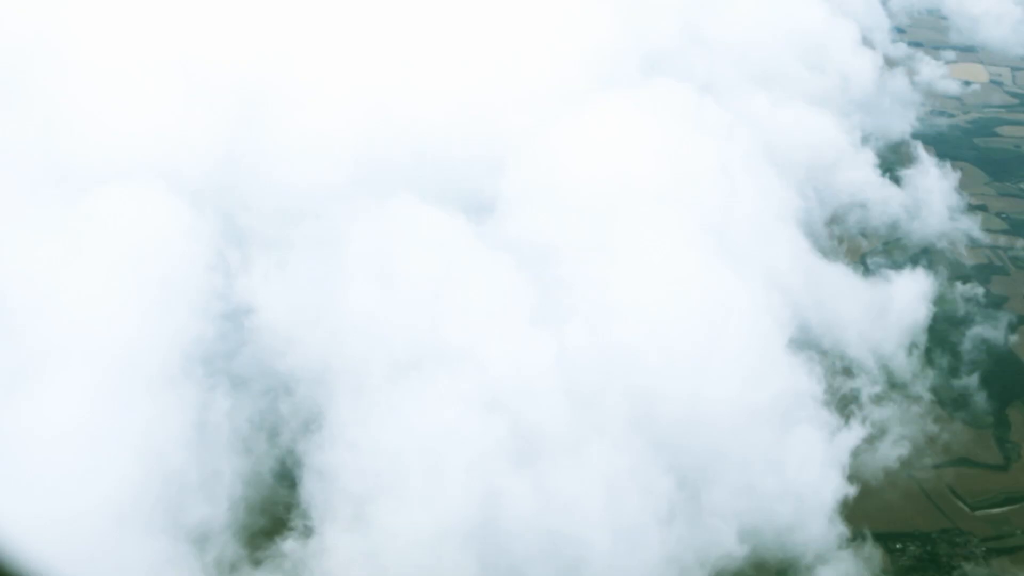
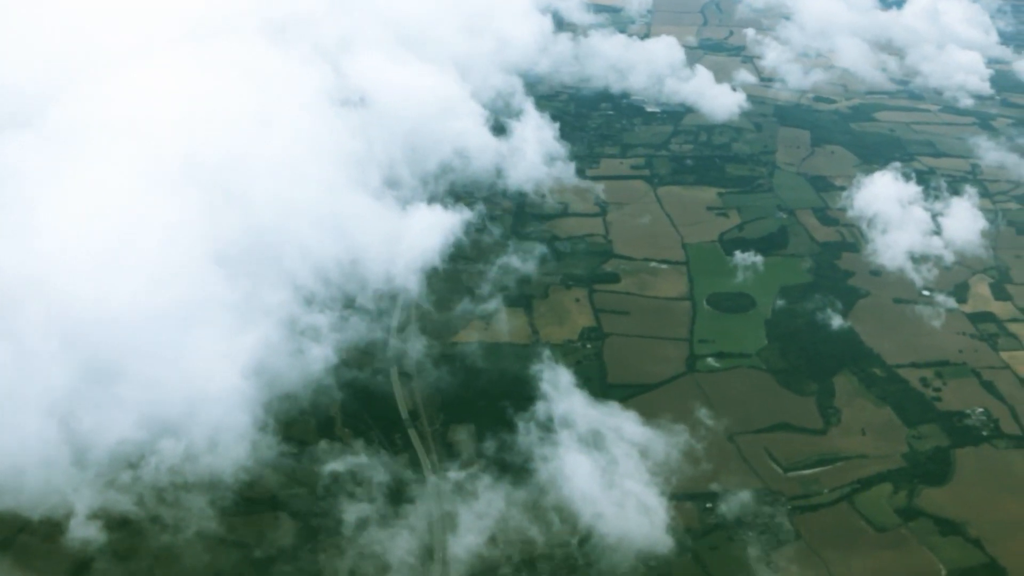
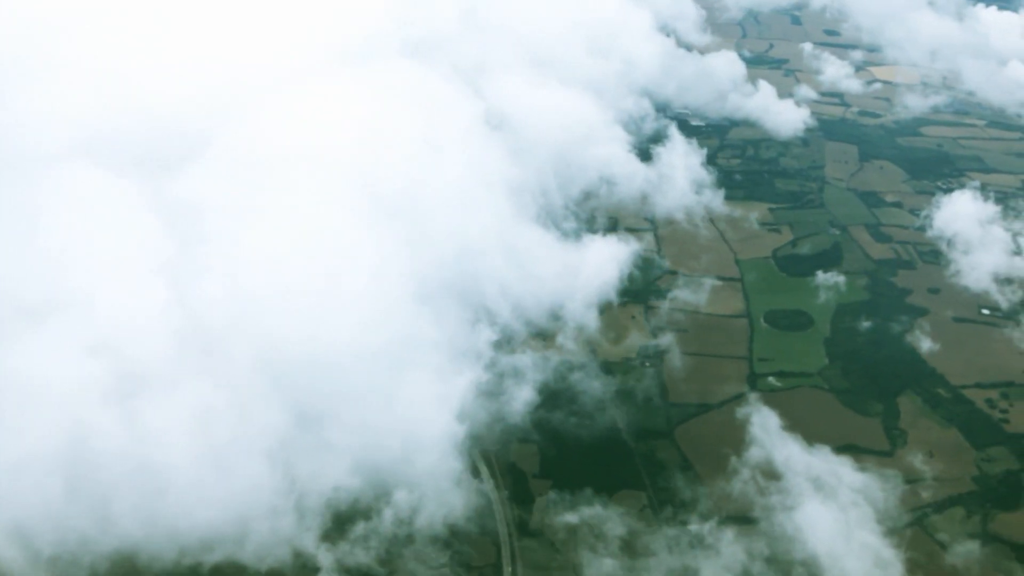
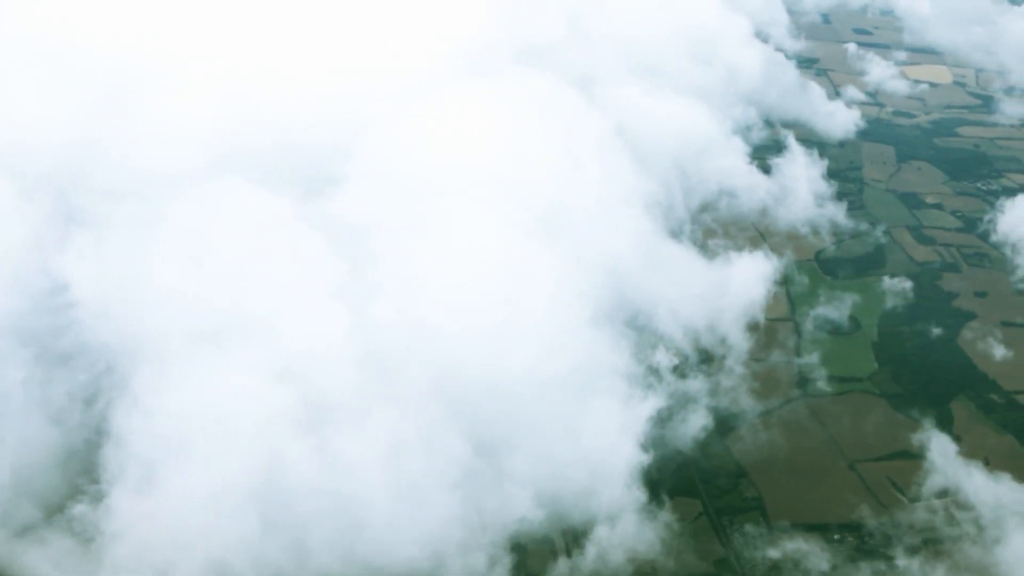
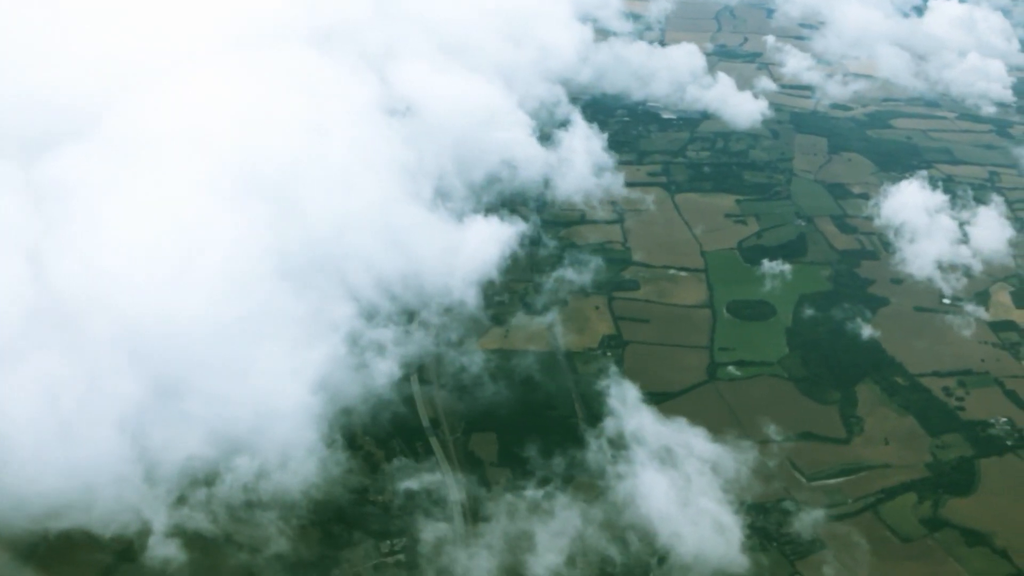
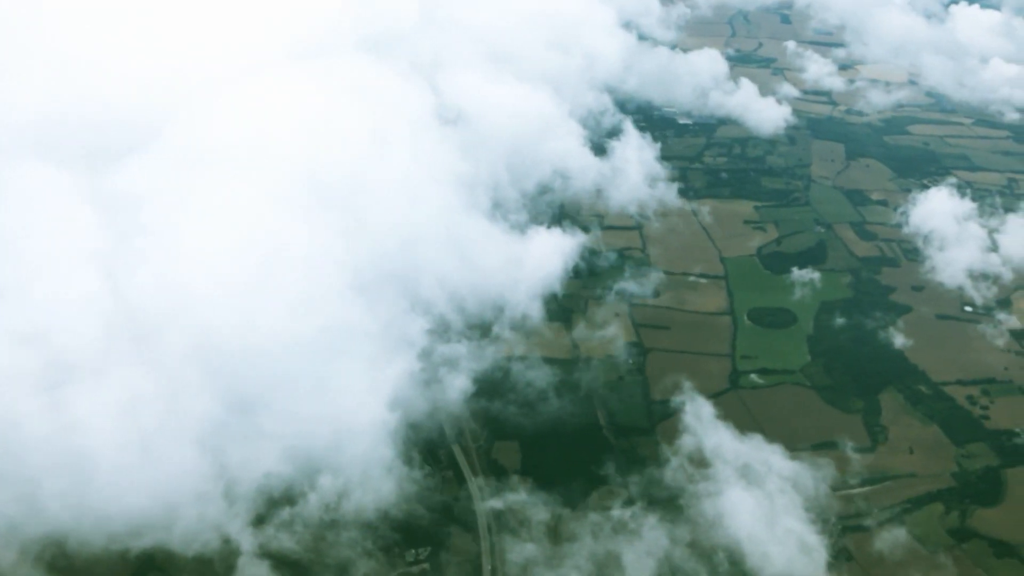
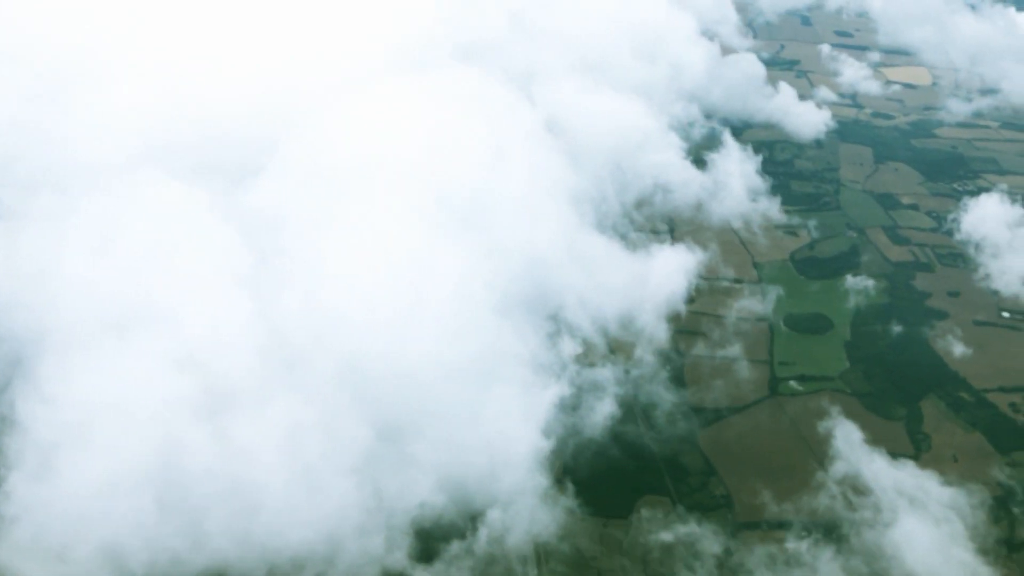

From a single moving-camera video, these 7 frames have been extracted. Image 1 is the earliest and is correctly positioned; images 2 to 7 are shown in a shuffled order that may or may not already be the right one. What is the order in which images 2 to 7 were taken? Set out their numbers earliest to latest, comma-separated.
4, 7, 3, 6, 5, 2
